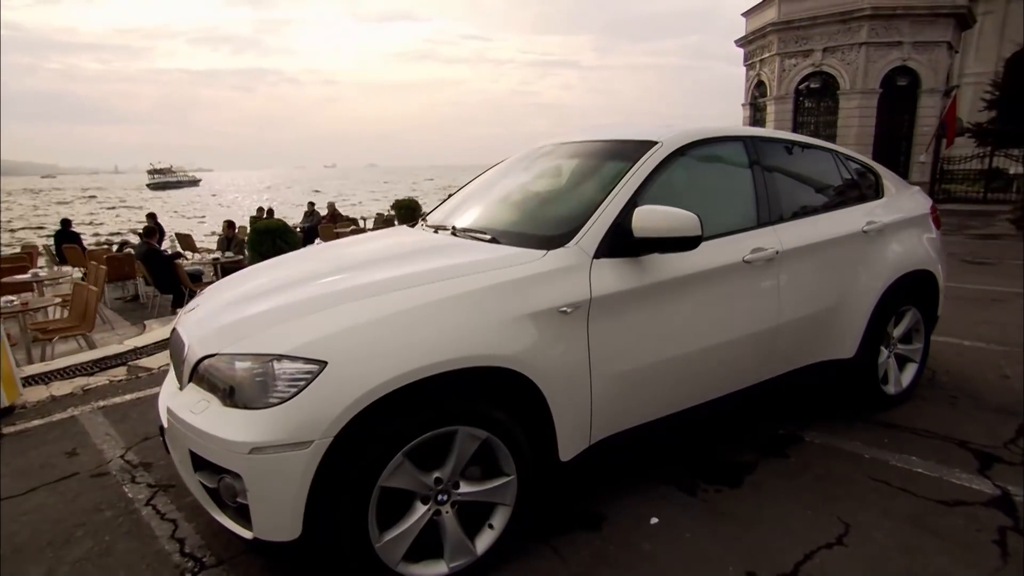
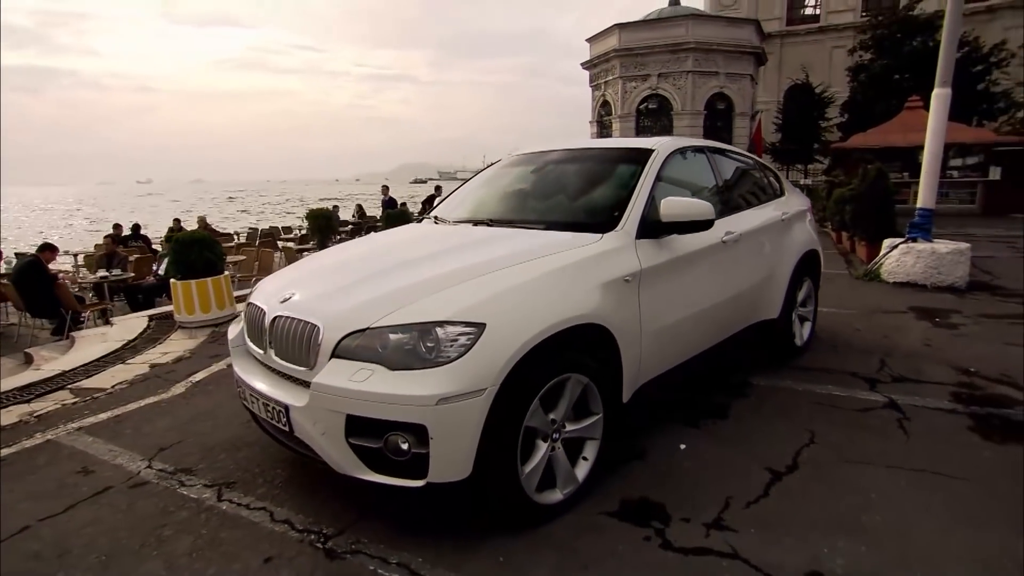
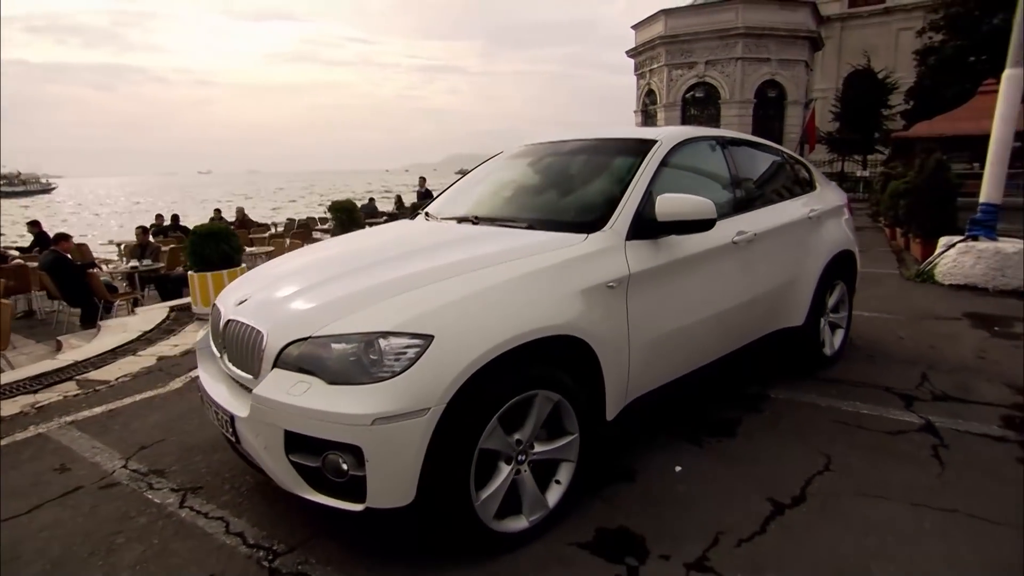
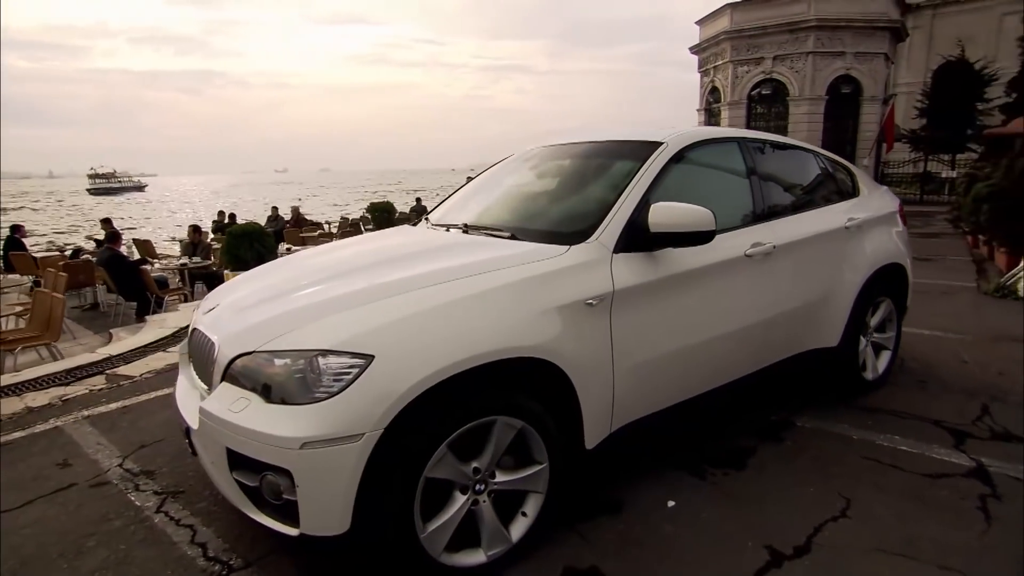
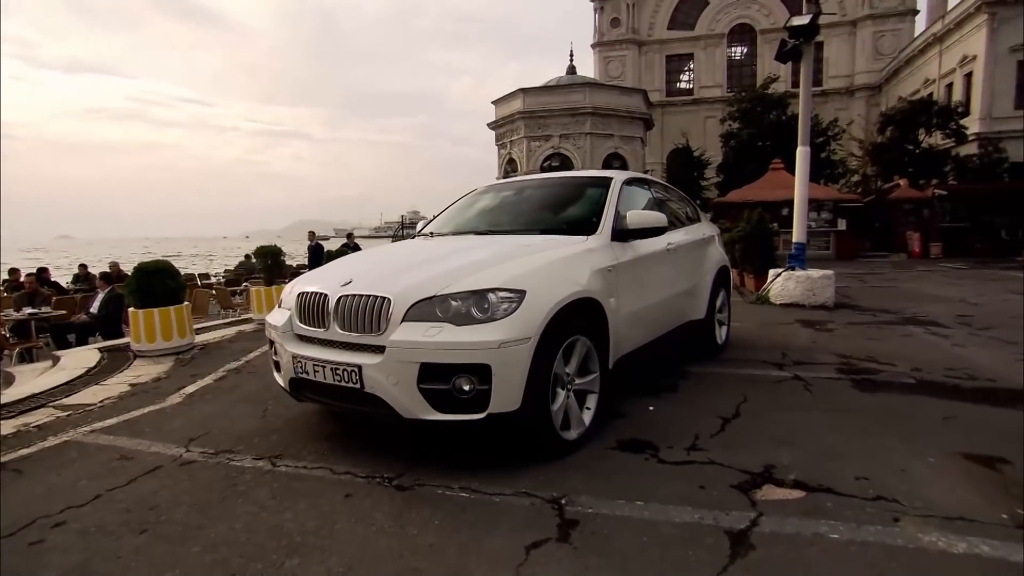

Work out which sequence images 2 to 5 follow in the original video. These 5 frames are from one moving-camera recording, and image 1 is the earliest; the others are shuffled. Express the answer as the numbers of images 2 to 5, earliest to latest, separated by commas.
4, 3, 2, 5
